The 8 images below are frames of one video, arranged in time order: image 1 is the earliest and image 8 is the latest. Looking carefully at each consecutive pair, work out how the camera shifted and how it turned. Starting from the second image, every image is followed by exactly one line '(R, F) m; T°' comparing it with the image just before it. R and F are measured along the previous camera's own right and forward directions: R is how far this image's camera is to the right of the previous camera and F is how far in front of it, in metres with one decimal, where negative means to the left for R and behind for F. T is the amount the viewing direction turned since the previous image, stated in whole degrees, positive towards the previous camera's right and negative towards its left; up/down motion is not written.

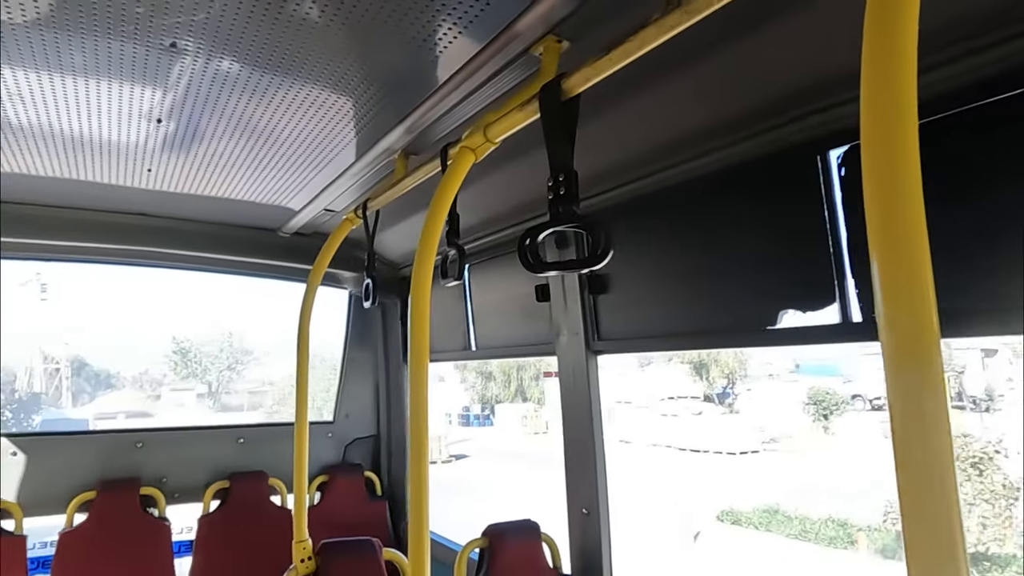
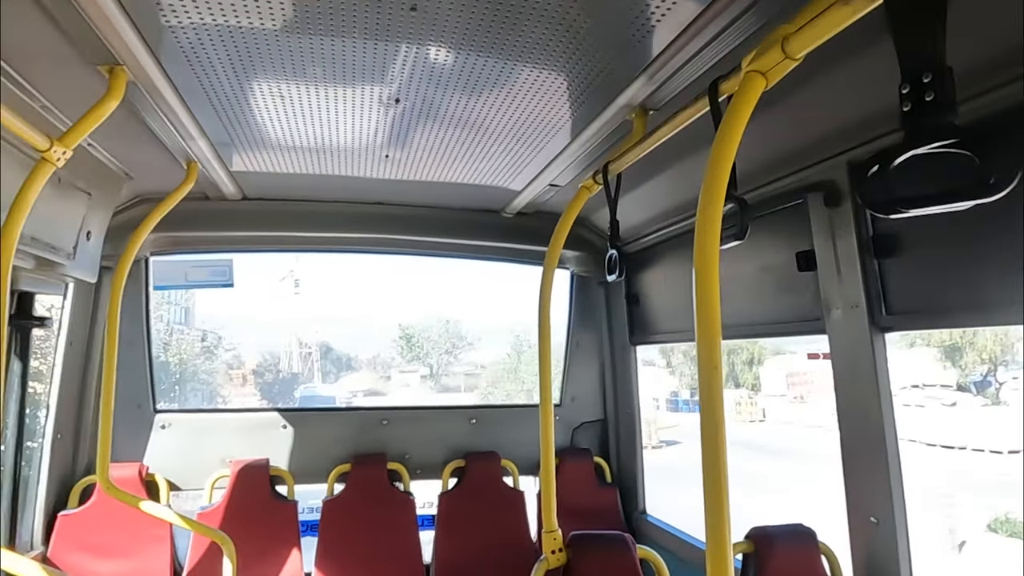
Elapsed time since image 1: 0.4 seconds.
(-0.1, +0.2) m; -17°
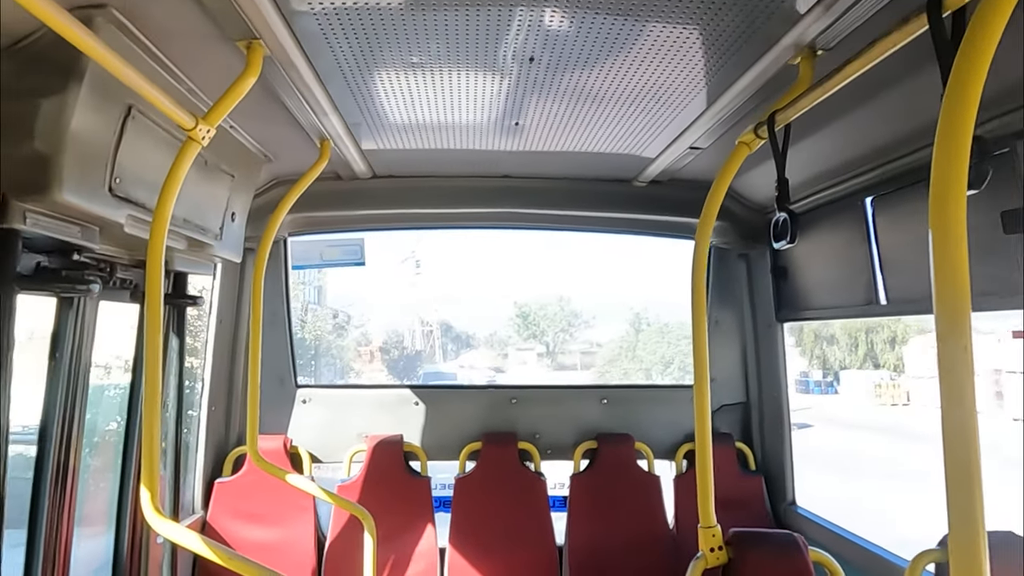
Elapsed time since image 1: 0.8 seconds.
(-0.1, +0.1) m; -10°
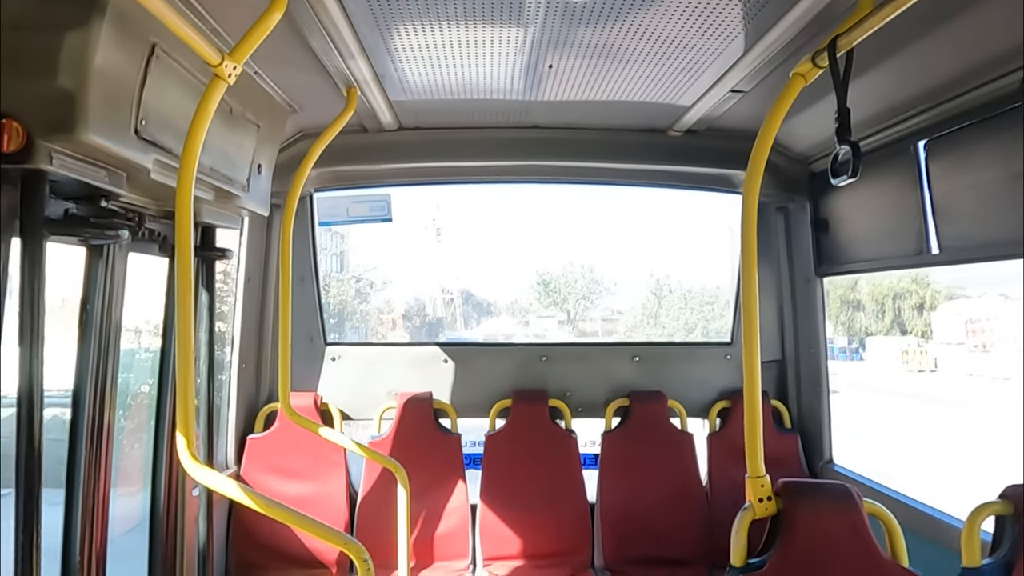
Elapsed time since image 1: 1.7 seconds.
(0.0, +0.1) m; -2°
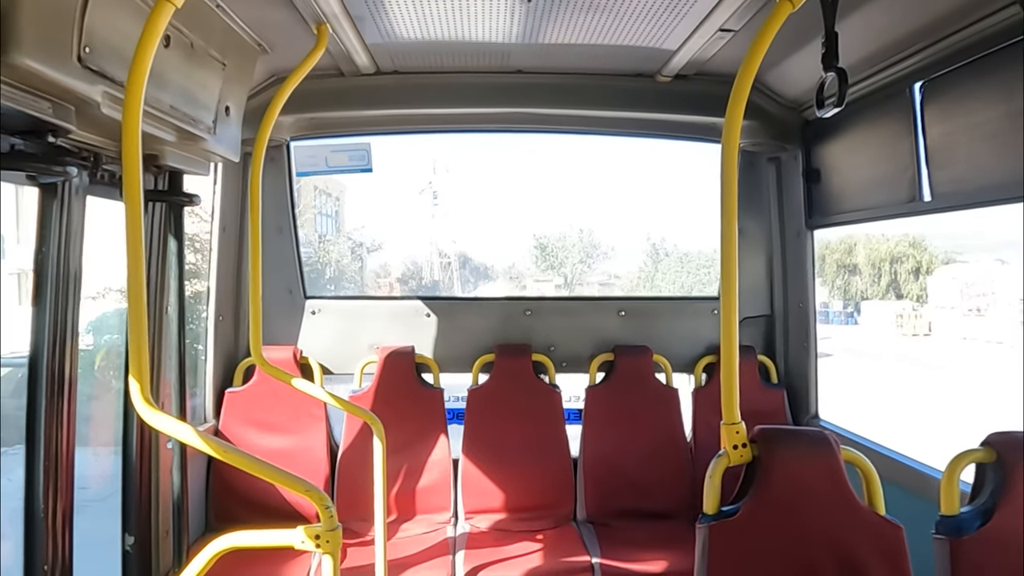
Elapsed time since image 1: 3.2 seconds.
(+0.1, +0.1) m; 0°
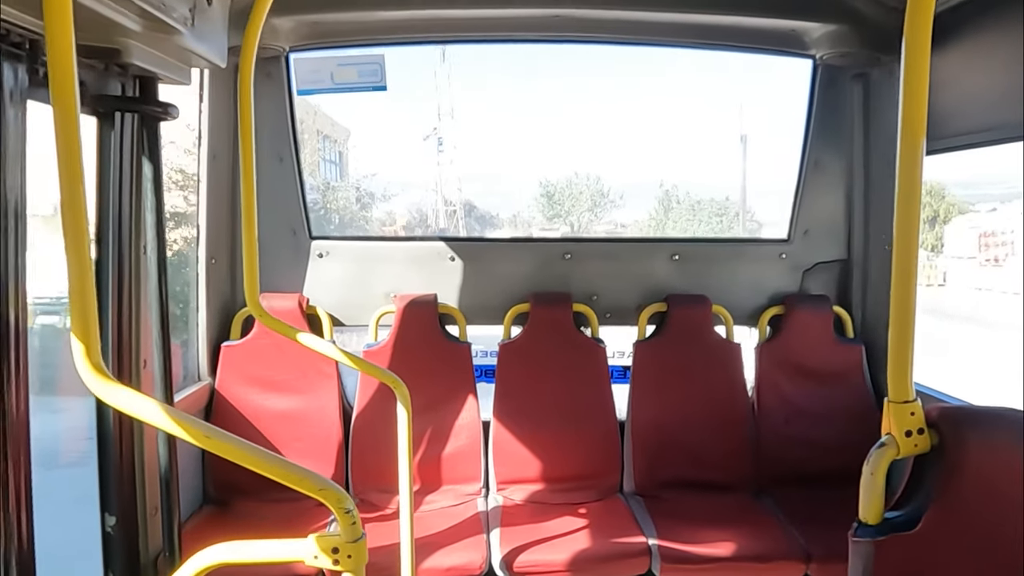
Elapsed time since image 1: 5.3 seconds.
(-0.1, +0.4) m; 0°
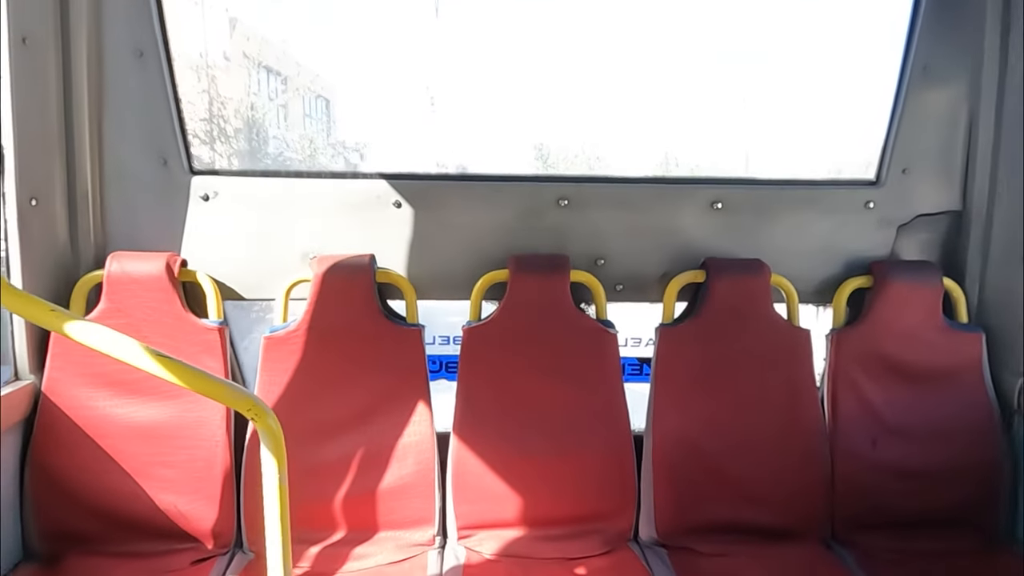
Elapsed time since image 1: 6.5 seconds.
(+0.1, +0.8) m; +1°
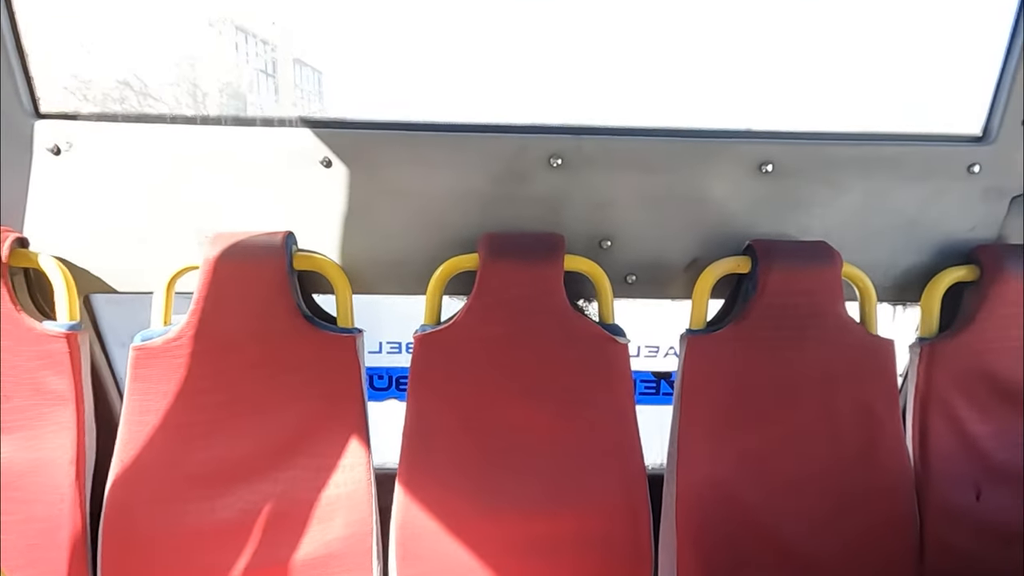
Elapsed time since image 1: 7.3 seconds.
(+0.1, +0.5) m; 0°
